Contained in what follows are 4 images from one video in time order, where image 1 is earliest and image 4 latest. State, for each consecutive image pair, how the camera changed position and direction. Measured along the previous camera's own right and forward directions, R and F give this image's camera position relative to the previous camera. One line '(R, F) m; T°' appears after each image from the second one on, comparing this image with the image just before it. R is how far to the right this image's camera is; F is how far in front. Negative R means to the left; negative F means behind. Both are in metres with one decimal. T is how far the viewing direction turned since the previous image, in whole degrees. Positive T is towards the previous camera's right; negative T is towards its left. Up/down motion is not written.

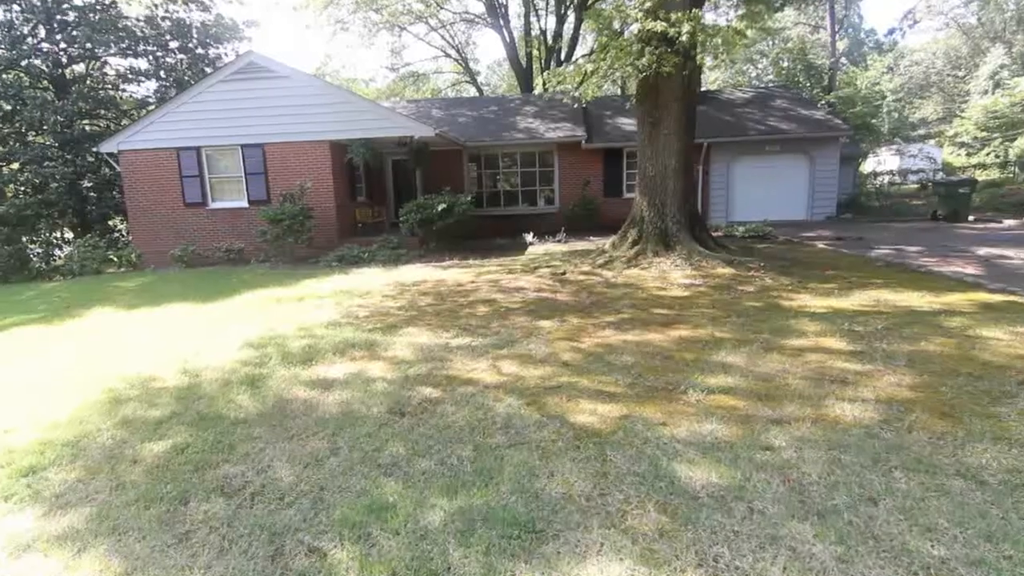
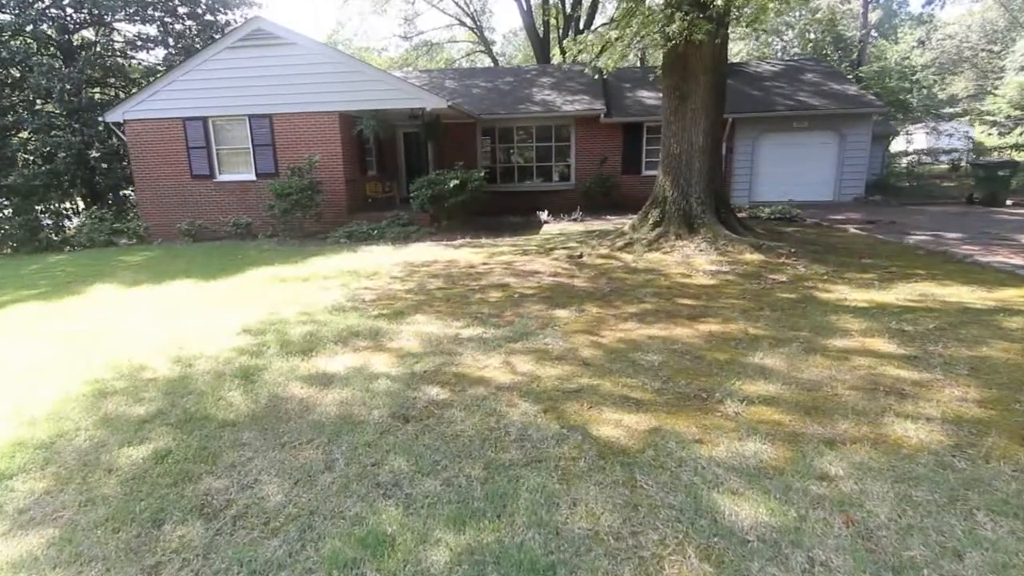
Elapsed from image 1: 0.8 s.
(0.0, +0.4) m; -1°
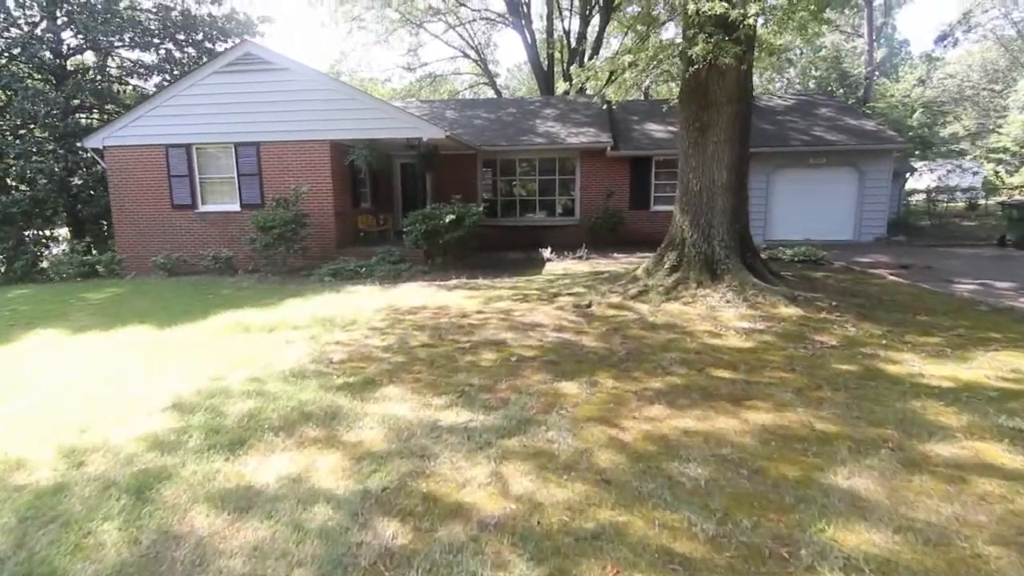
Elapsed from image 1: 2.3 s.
(0.0, +1.0) m; 0°
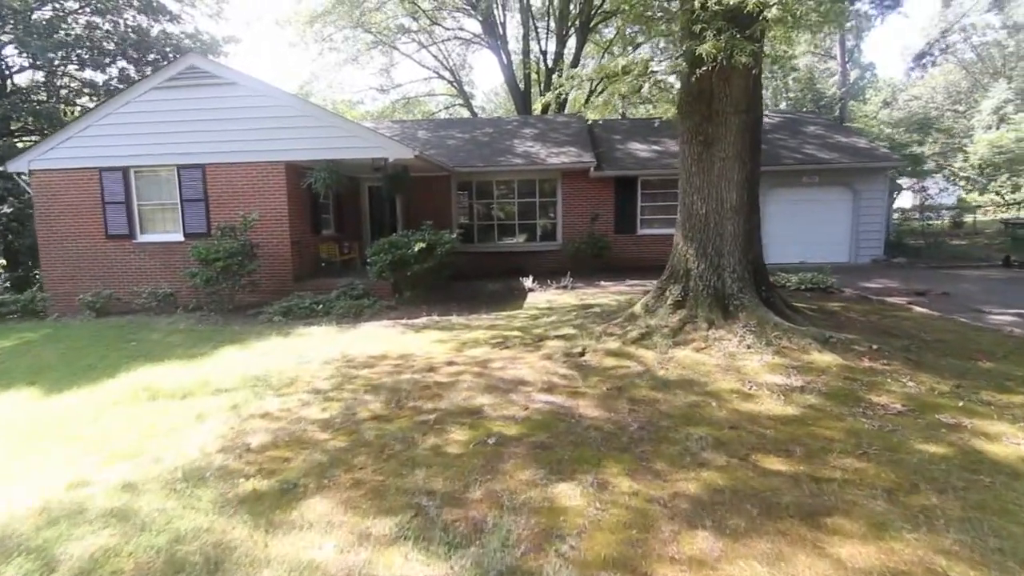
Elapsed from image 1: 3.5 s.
(0.0, +1.2) m; +2°
